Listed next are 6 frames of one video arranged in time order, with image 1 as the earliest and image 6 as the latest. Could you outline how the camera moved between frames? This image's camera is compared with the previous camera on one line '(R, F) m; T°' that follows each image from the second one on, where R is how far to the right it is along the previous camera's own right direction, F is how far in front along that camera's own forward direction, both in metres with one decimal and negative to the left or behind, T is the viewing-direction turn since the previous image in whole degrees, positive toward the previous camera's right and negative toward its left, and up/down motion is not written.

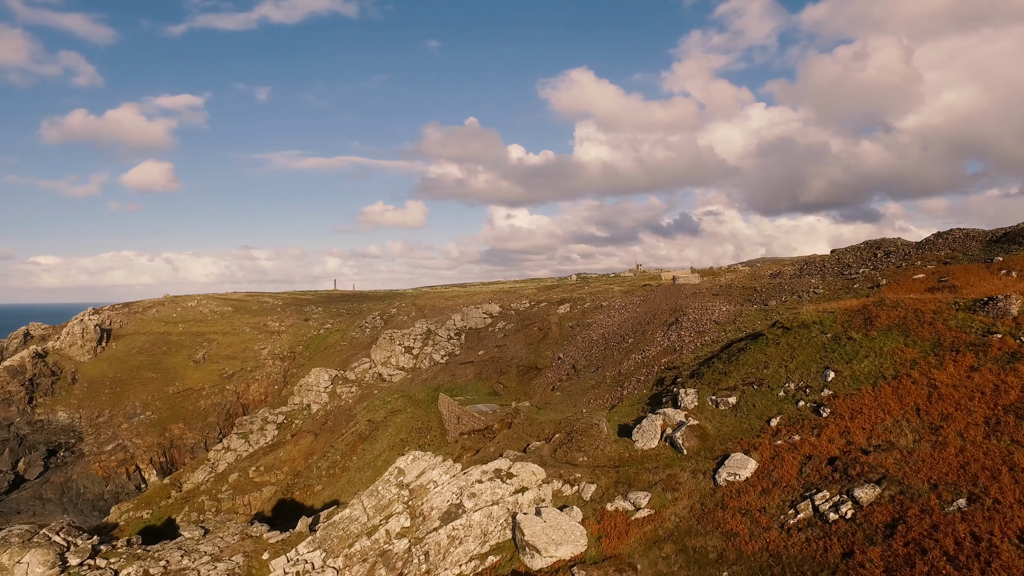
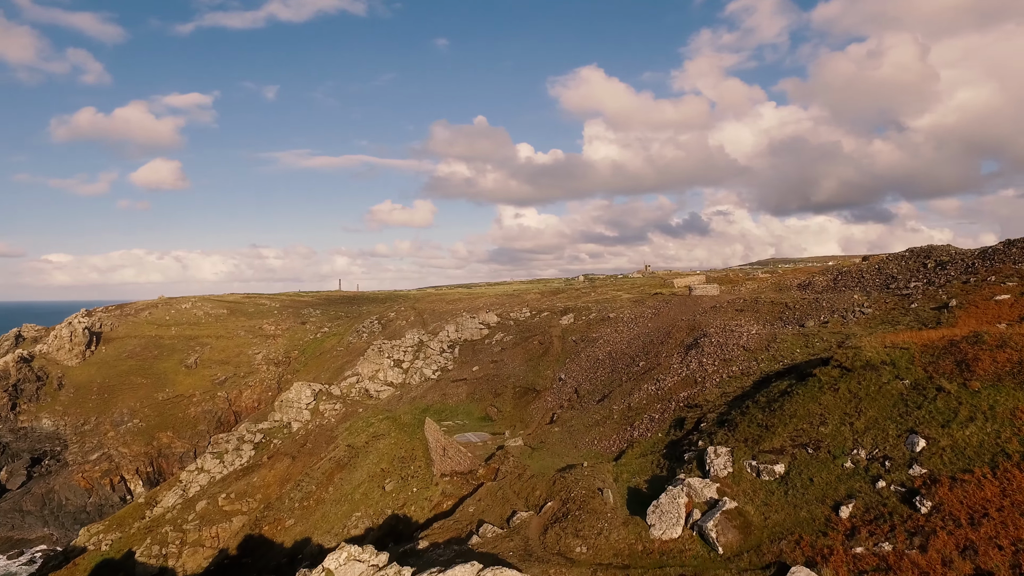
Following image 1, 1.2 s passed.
(+1.3, +6.2) m; -1°
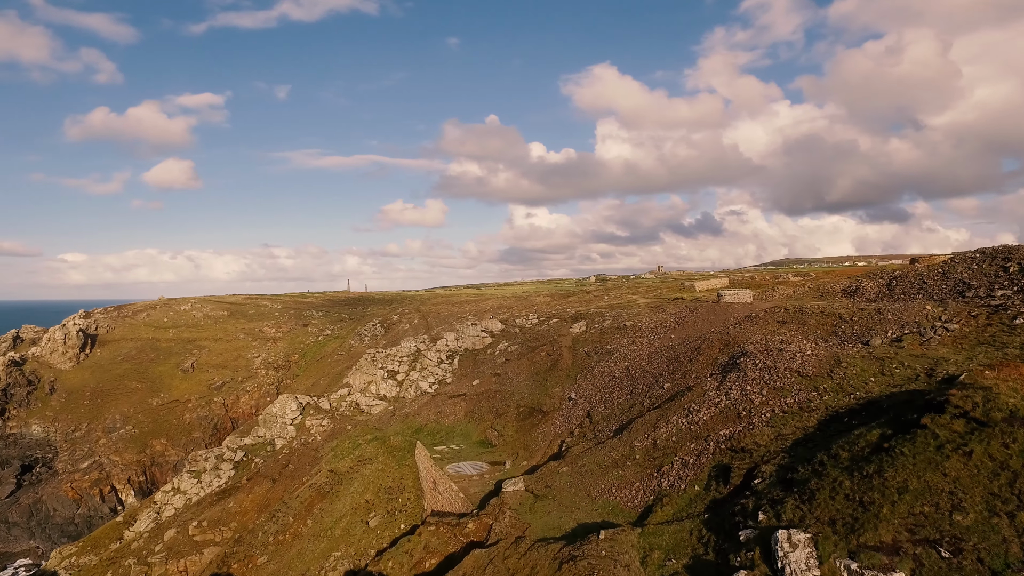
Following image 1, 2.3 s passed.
(+0.7, +6.3) m; -1°
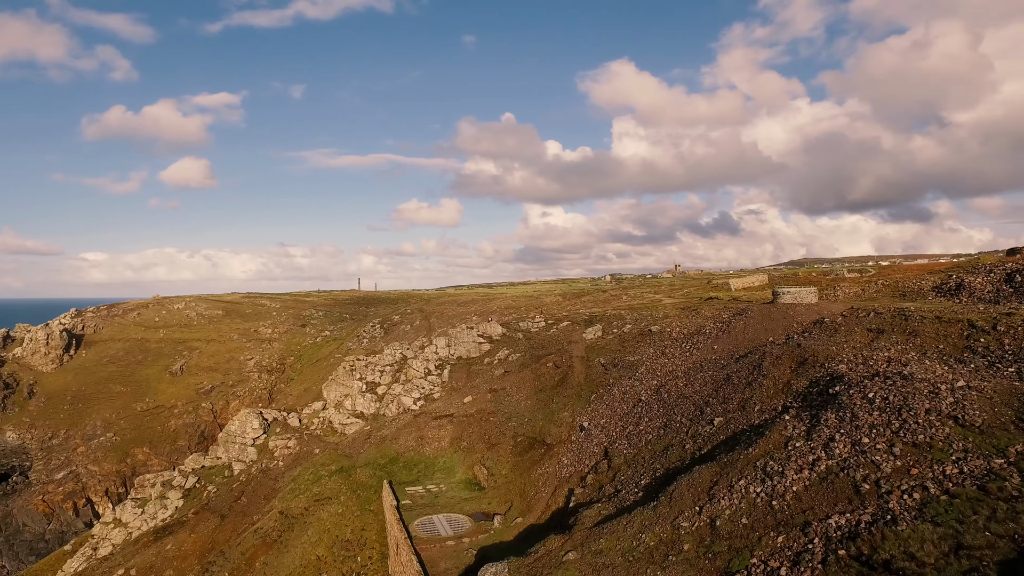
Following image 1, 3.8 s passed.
(+1.5, +10.0) m; -2°
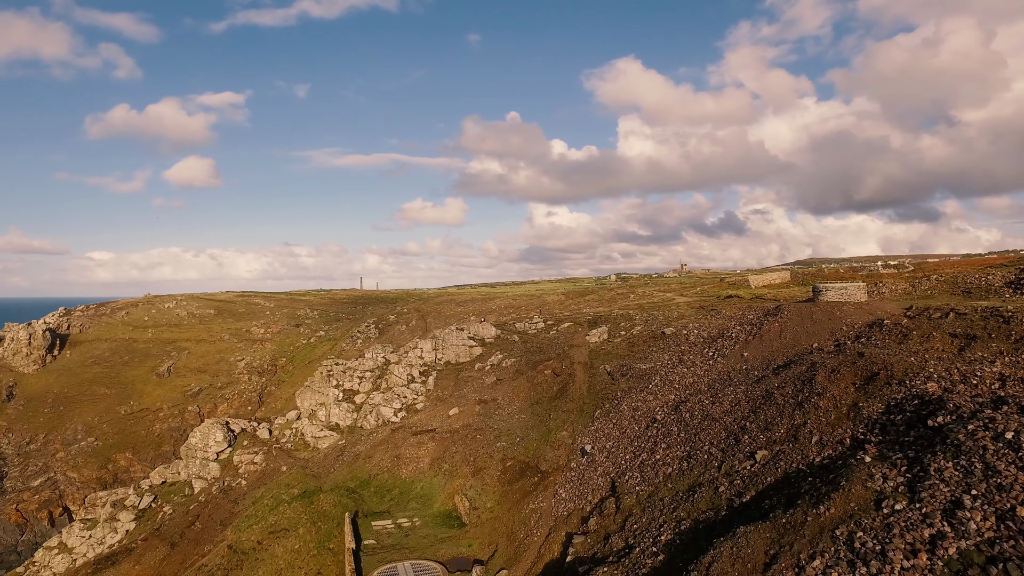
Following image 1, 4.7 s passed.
(+1.1, +5.7) m; -1°
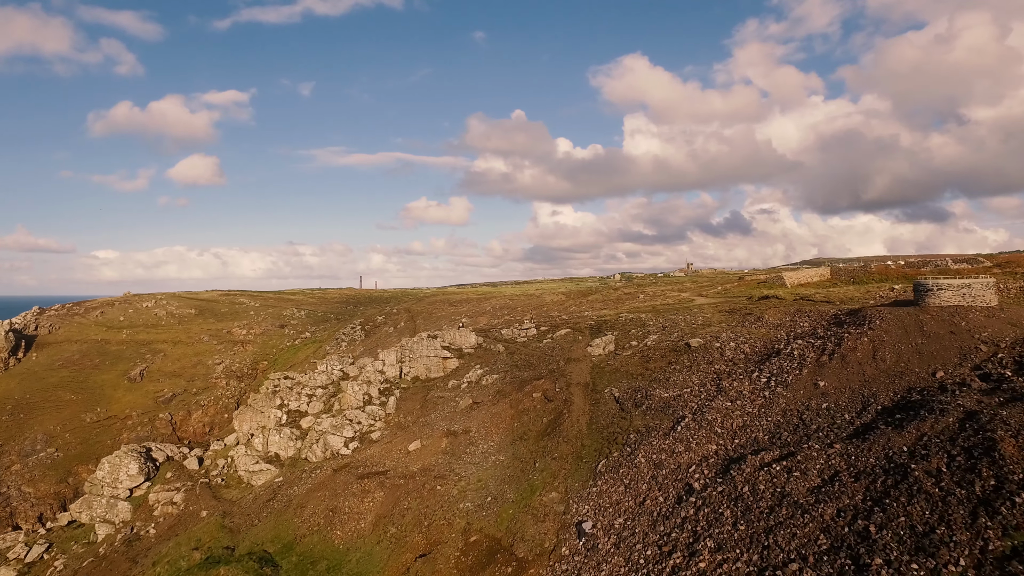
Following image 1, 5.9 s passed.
(+1.7, +9.1) m; -1°
